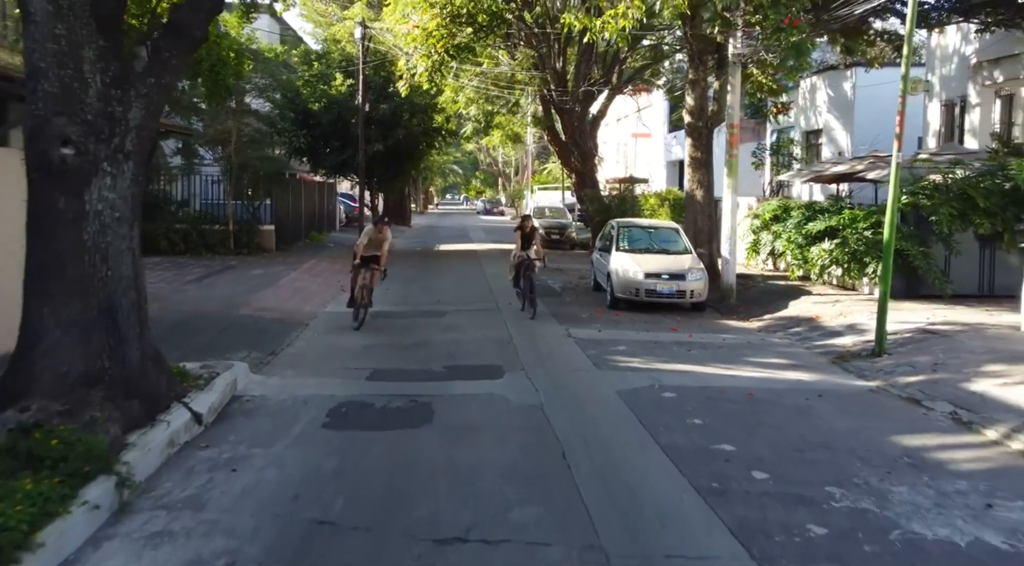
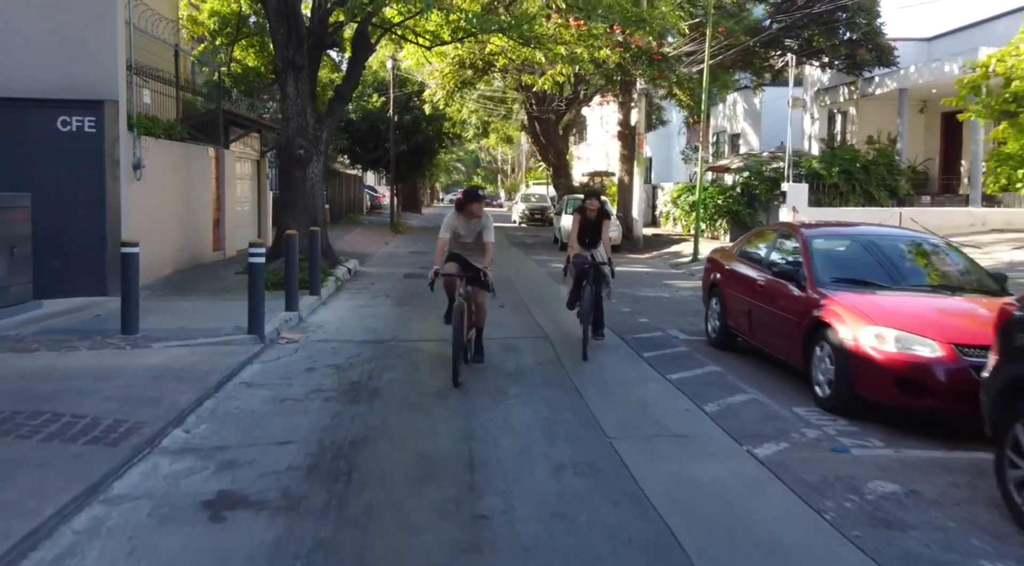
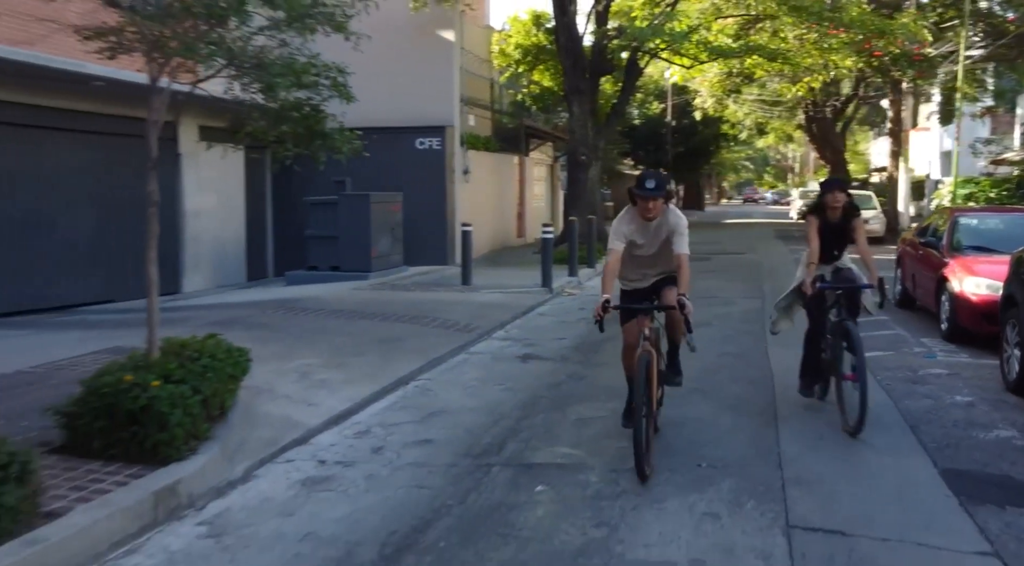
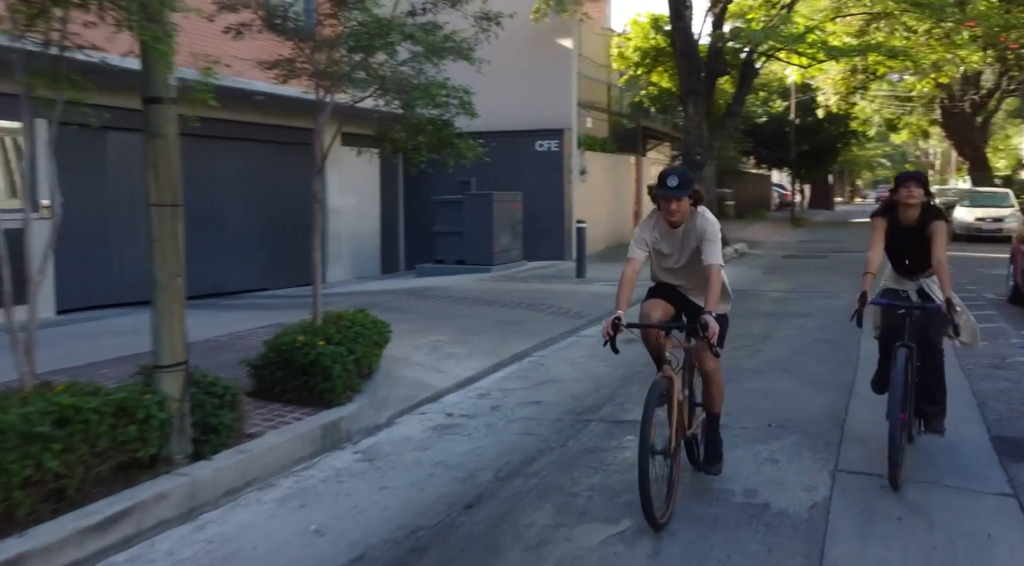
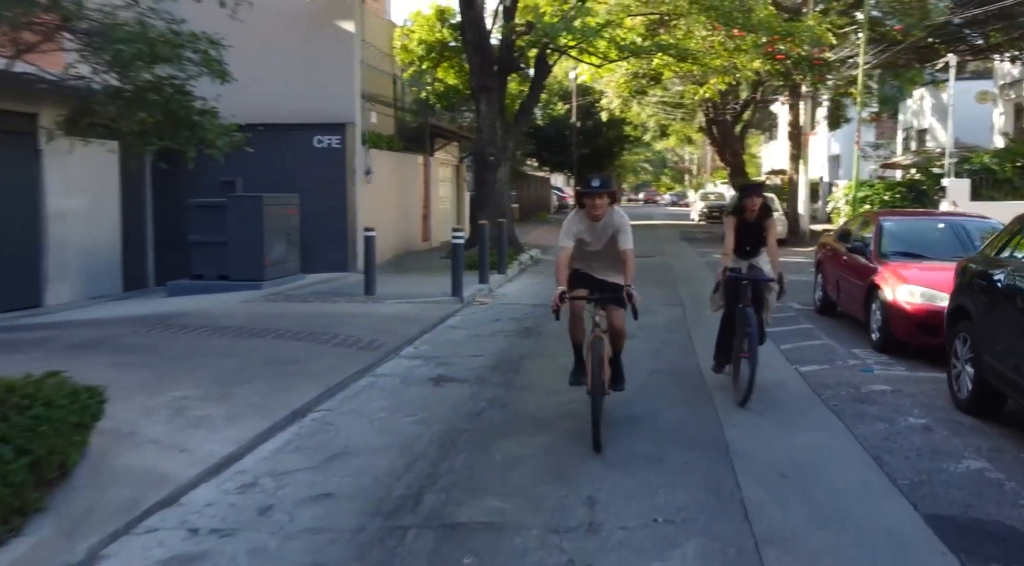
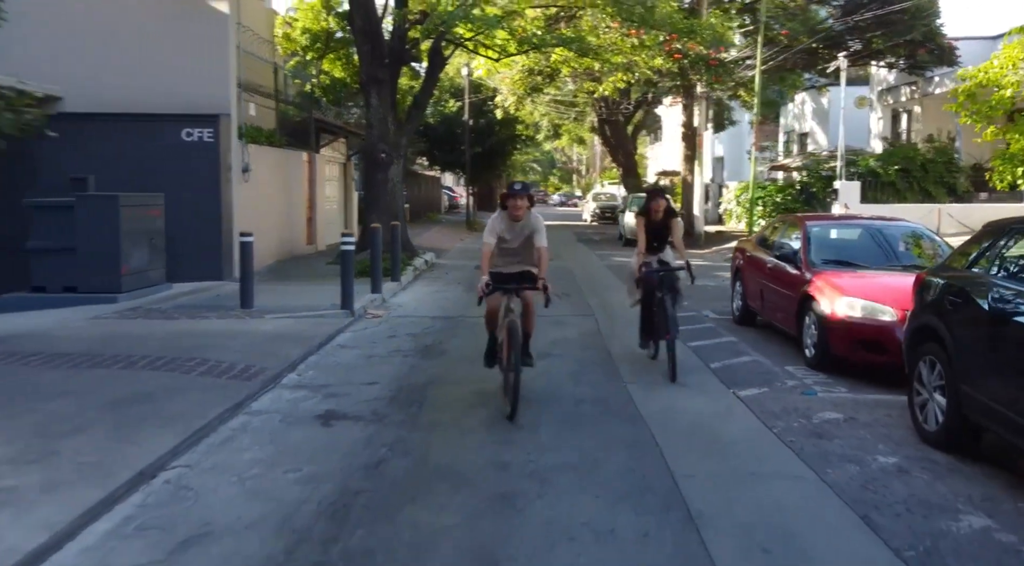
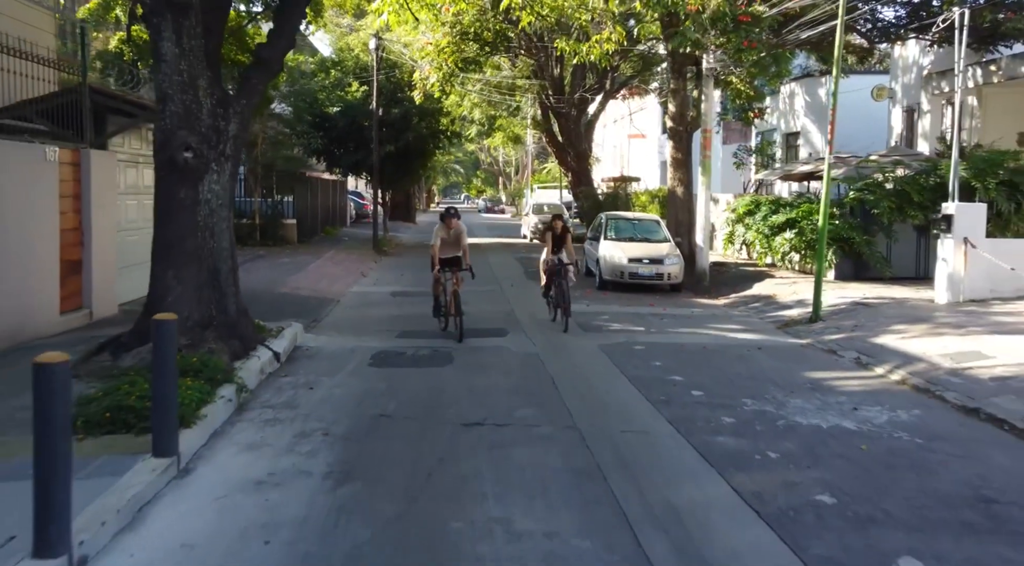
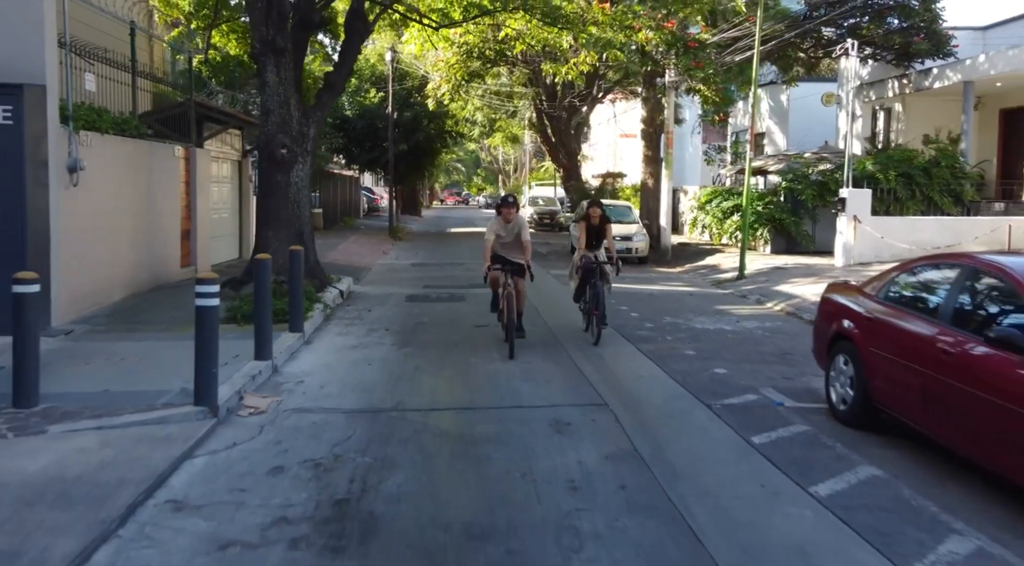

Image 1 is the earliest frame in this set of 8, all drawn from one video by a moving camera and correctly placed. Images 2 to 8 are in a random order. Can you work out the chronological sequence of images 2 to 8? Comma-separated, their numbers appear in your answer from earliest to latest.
7, 8, 2, 6, 5, 3, 4
